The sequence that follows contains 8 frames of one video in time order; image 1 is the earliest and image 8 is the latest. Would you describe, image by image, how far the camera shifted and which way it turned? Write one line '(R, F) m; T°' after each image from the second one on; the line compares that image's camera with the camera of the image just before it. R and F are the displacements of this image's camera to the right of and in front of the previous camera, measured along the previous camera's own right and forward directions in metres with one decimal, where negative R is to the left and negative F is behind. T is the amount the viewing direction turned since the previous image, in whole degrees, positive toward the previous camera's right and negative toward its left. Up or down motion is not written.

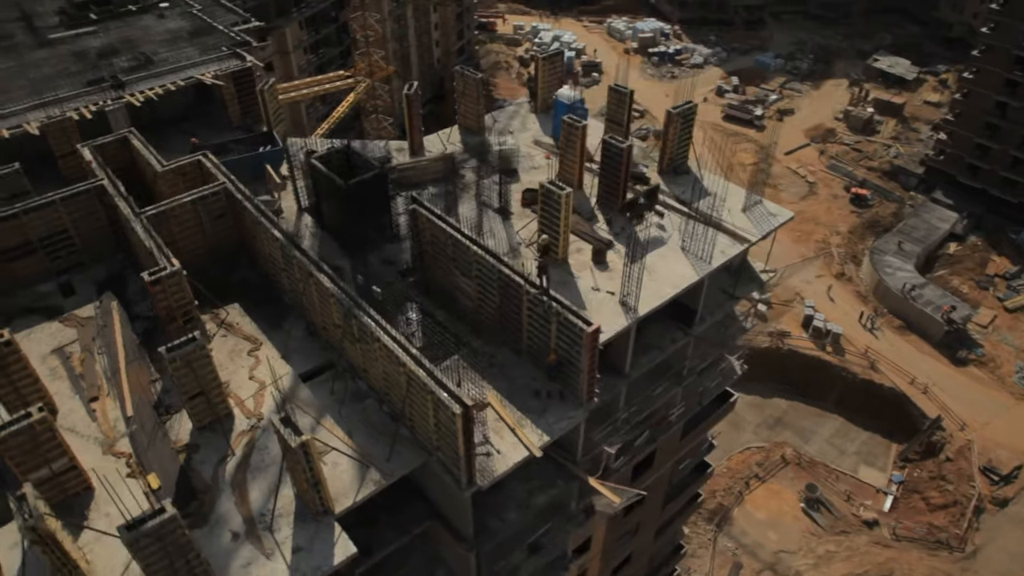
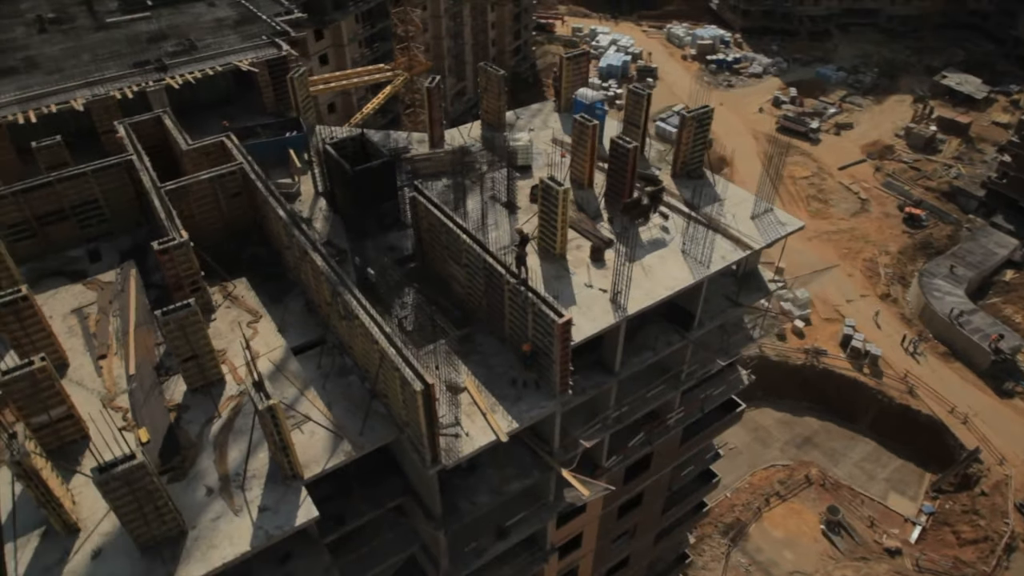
(+1.8, -0.4) m; -4°
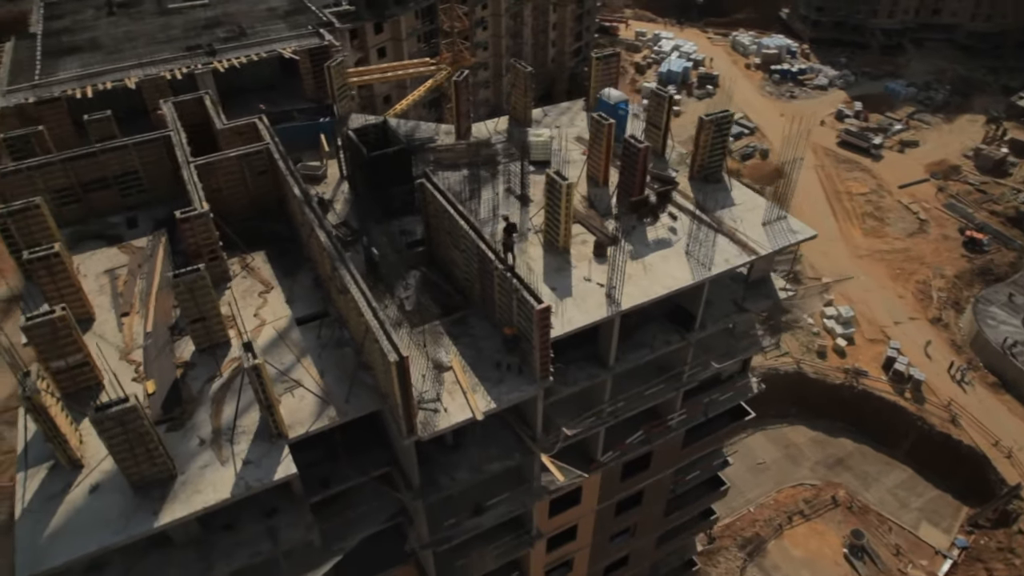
(+1.8, -0.6) m; -5°
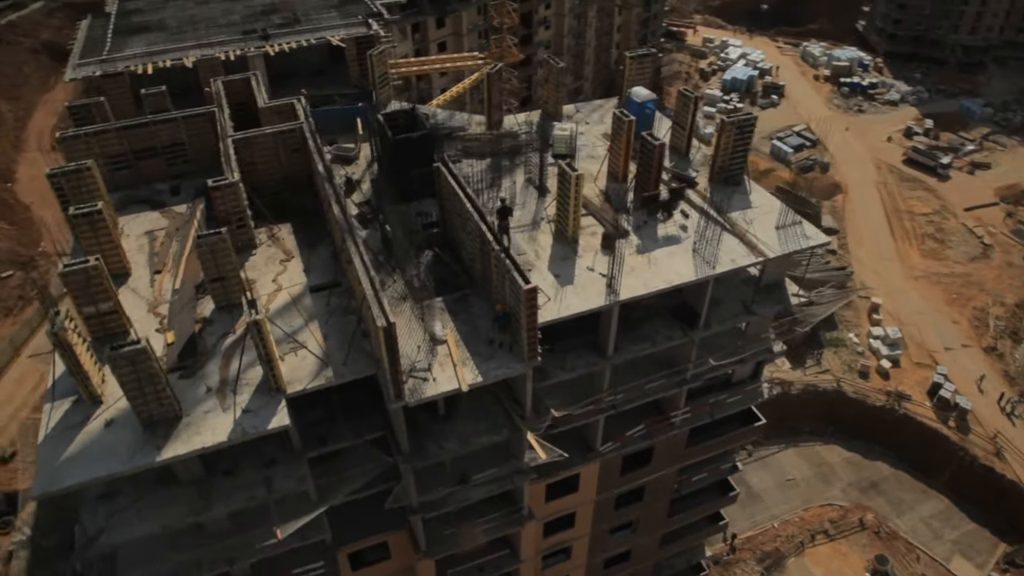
(+1.8, -0.7) m; -5°
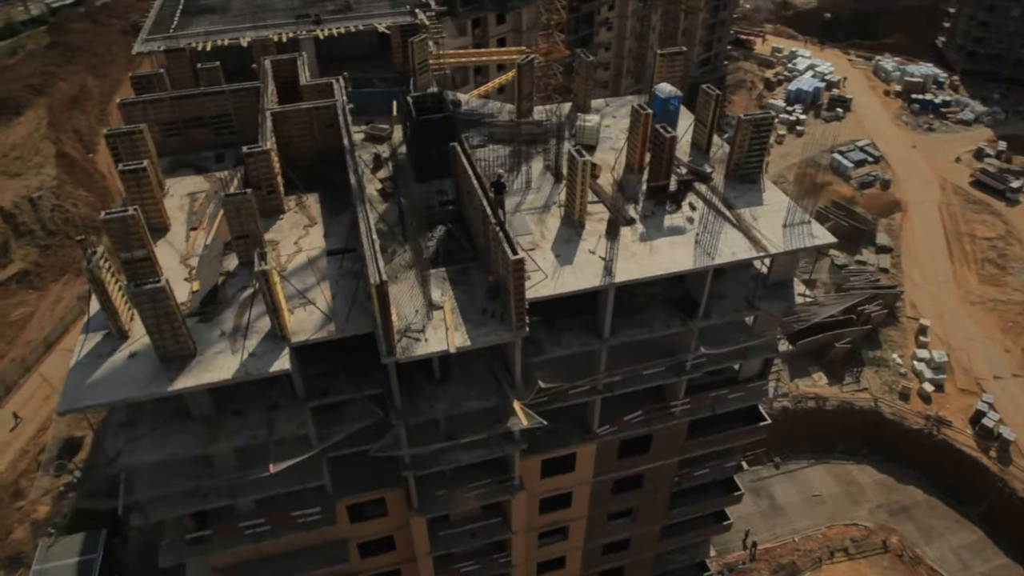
(+1.9, -1.0) m; -5°
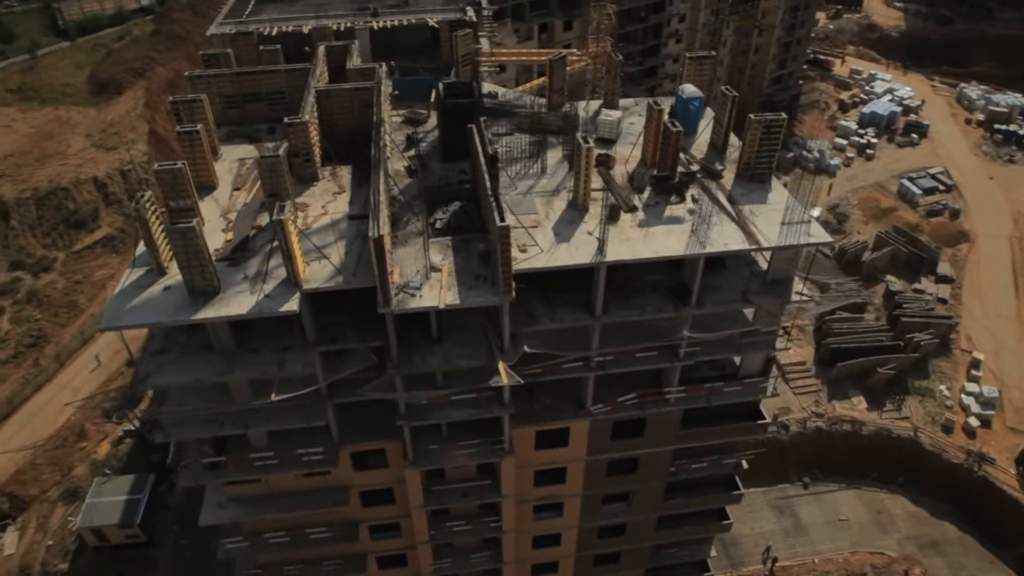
(+2.5, -1.6) m; -6°
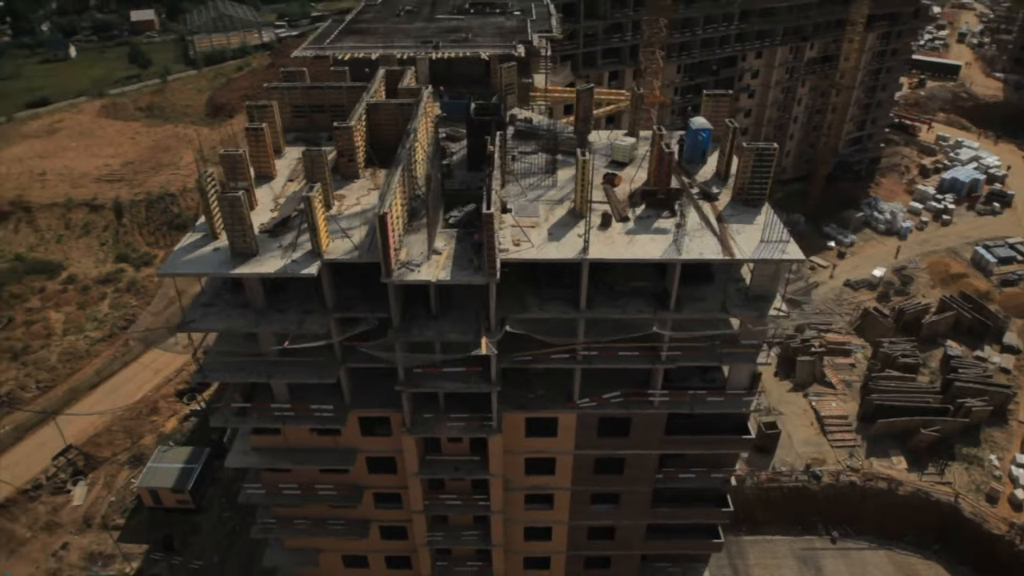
(+3.6, -2.9) m; -7°
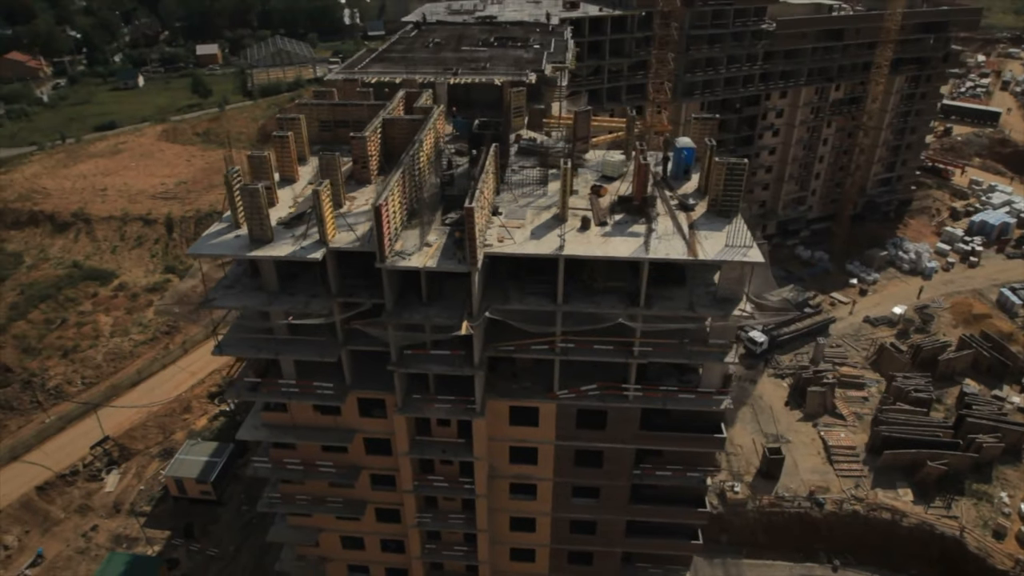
(+2.6, -2.8) m; -3°
